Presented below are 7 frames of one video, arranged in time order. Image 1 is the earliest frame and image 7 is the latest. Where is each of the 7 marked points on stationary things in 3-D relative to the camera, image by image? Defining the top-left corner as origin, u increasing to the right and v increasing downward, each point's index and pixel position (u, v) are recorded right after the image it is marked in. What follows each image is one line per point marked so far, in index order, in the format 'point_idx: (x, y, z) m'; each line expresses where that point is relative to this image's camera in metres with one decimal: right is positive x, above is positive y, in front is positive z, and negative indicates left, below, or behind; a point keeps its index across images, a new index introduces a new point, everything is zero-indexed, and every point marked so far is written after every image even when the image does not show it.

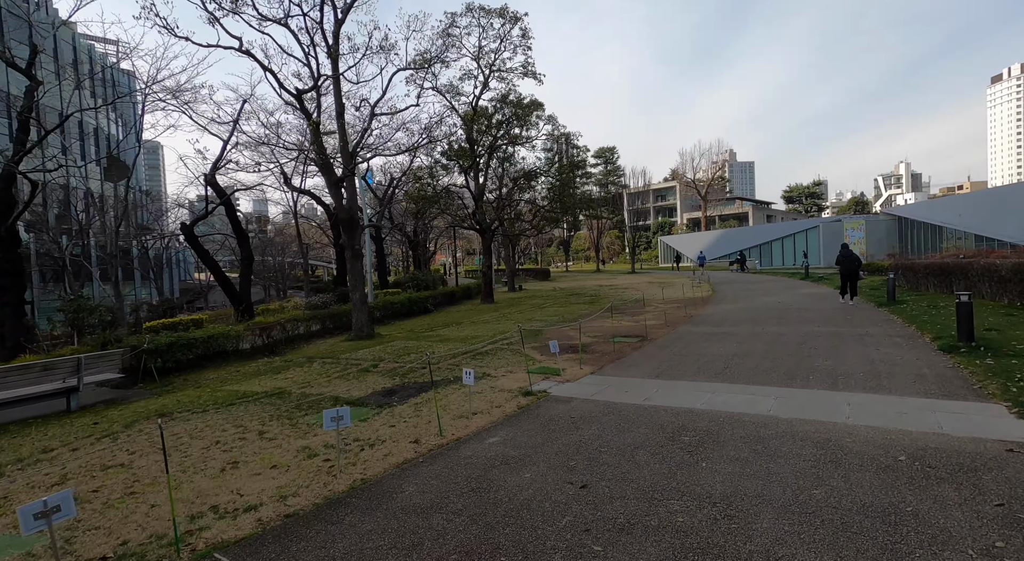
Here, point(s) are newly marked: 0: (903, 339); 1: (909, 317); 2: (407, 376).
0: (+7.6, -1.2, +10.7) m
1: (+9.6, -0.9, +13.4) m
2: (-1.9, -1.7, +10.0) m
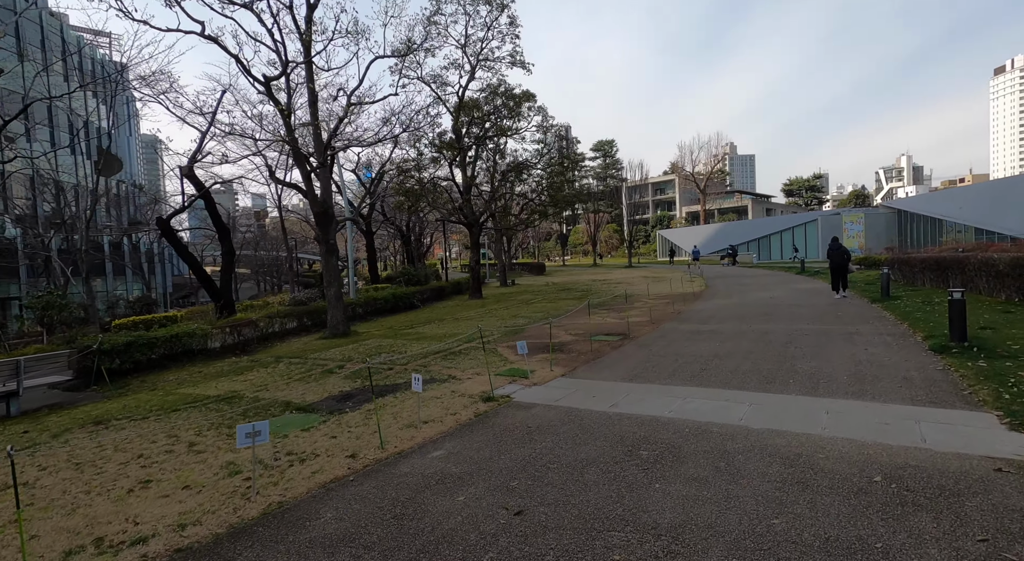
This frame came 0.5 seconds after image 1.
0: (+7.0, -1.1, +10.2) m
1: (+9.1, -0.8, +12.9) m
2: (-2.4, -1.7, +9.5) m
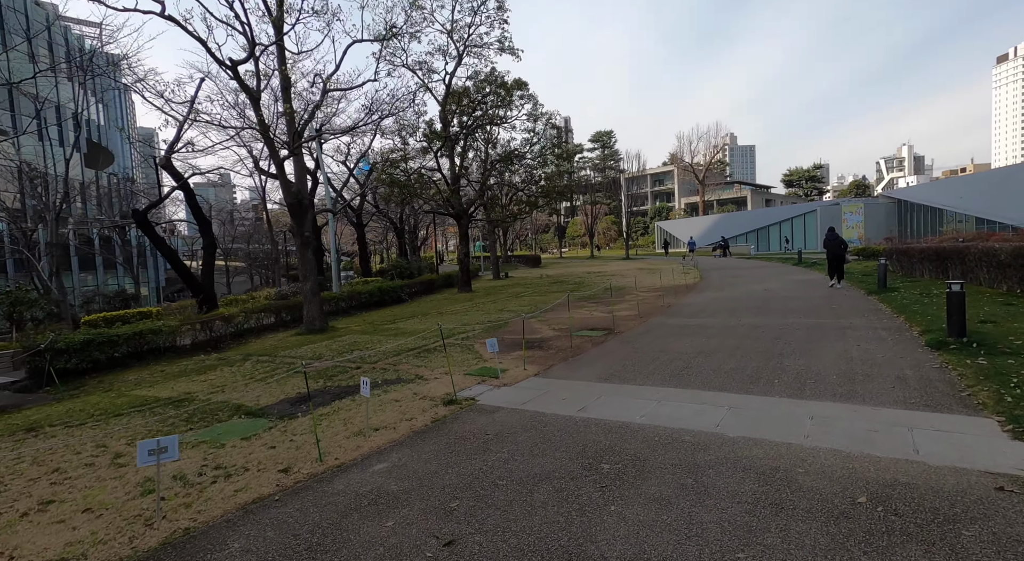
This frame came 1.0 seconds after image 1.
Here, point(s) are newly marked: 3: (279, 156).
0: (+6.6, -0.9, +9.7) m
1: (+8.6, -0.6, +12.4) m
2: (-2.9, -1.6, +9.0) m
3: (-5.9, +3.2, +13.9) m
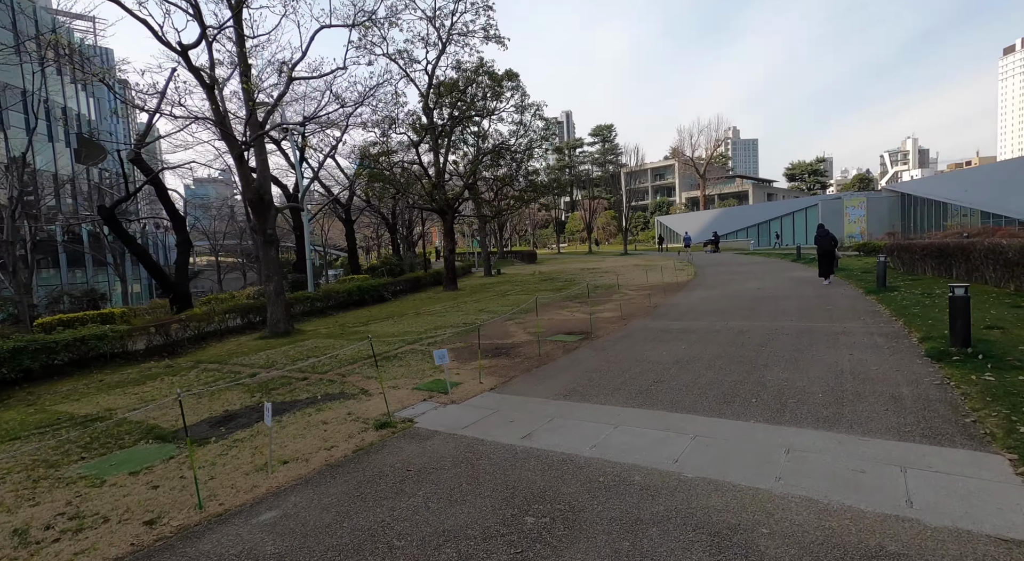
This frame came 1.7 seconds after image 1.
0: (+6.0, -1.0, +8.8) m
1: (+8.0, -0.6, +11.5) m
2: (-3.5, -1.6, +8.1) m
3: (-6.5, +3.2, +13.1) m
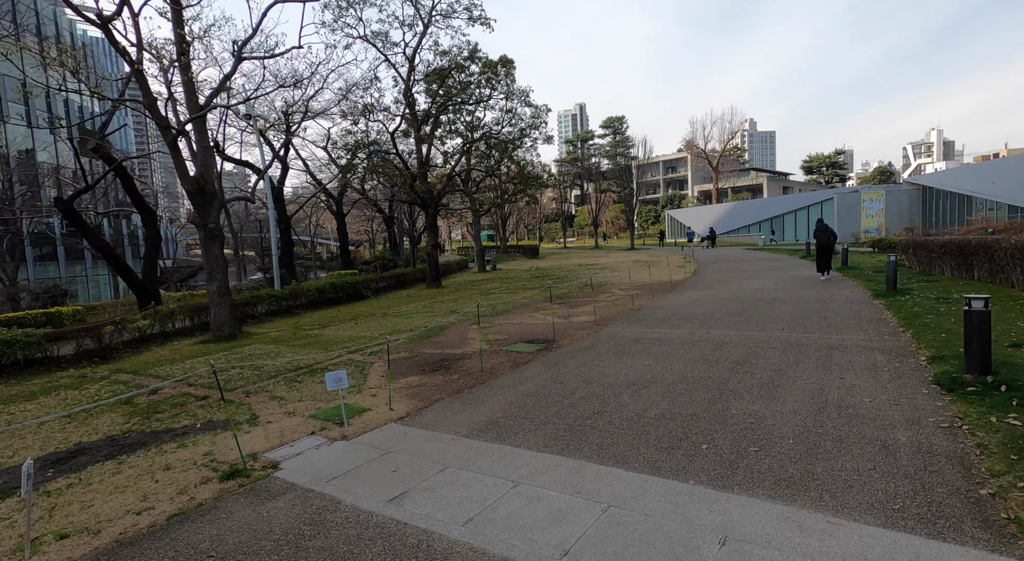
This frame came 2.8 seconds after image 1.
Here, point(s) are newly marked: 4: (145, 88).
0: (+5.0, -1.1, +7.4) m
1: (+7.1, -0.7, +10.0) m
2: (-4.5, -1.7, +7.0) m
3: (-7.3, +3.2, +11.9) m
4: (-7.7, +4.0, +11.8) m
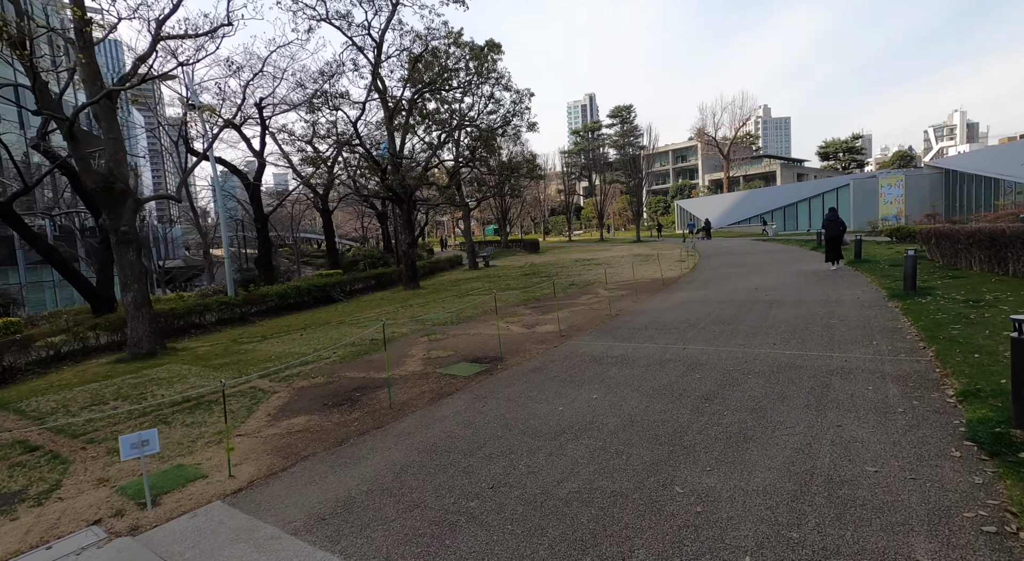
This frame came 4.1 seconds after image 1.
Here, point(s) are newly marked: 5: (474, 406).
0: (+4.0, -1.1, +5.6) m
1: (+6.1, -0.7, +8.2) m
2: (-5.5, -2.0, +5.4) m
3: (-8.3, +2.9, +10.4) m
4: (-8.7, +3.8, +10.2) m
5: (-0.4, -1.5, +6.6) m
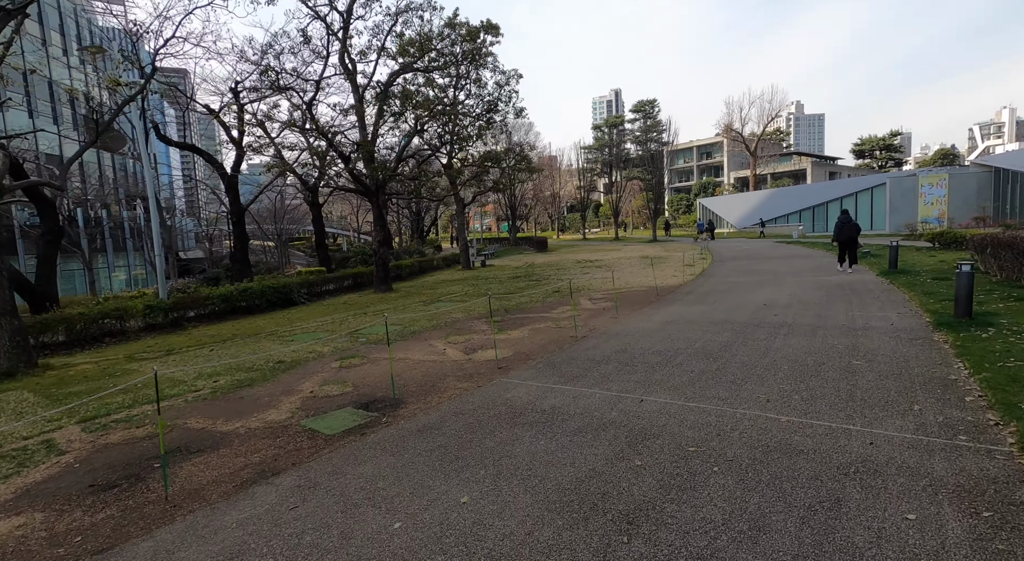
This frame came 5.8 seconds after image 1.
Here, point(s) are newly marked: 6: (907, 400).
0: (+2.6, -1.5, +3.2) m
1: (+4.9, -1.0, +5.6) m
2: (-6.9, -2.1, +3.4) m
3: (-9.4, +2.9, +8.4) m
4: (-9.8, +3.7, +8.3) m
5: (-1.8, -1.7, +4.3) m
6: (+4.0, -1.2, +5.5) m
